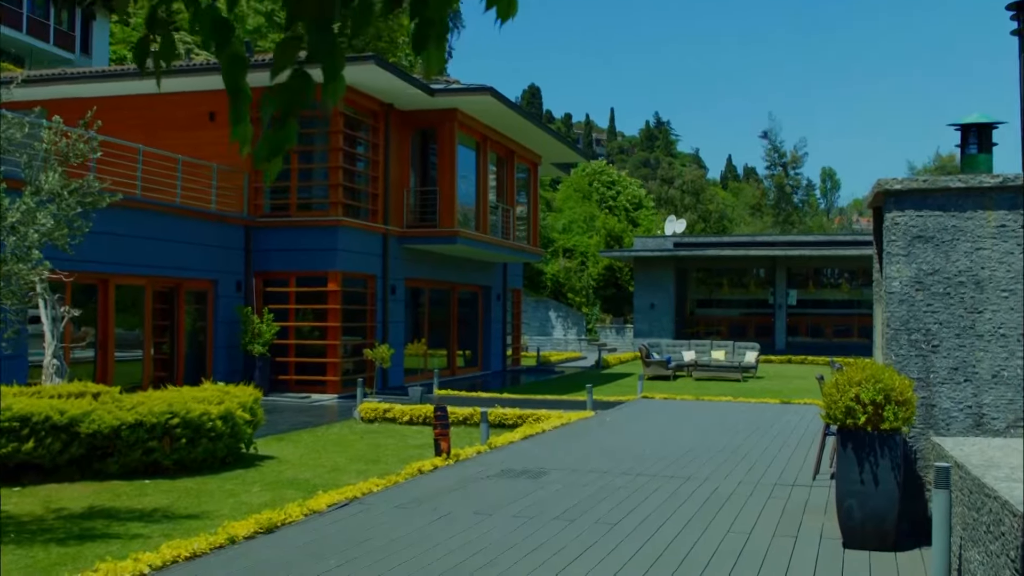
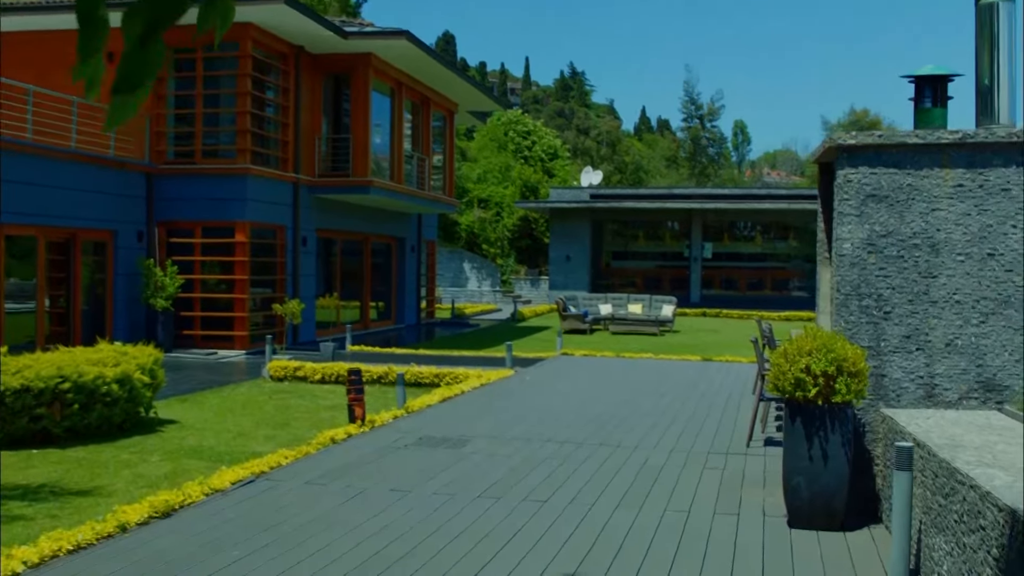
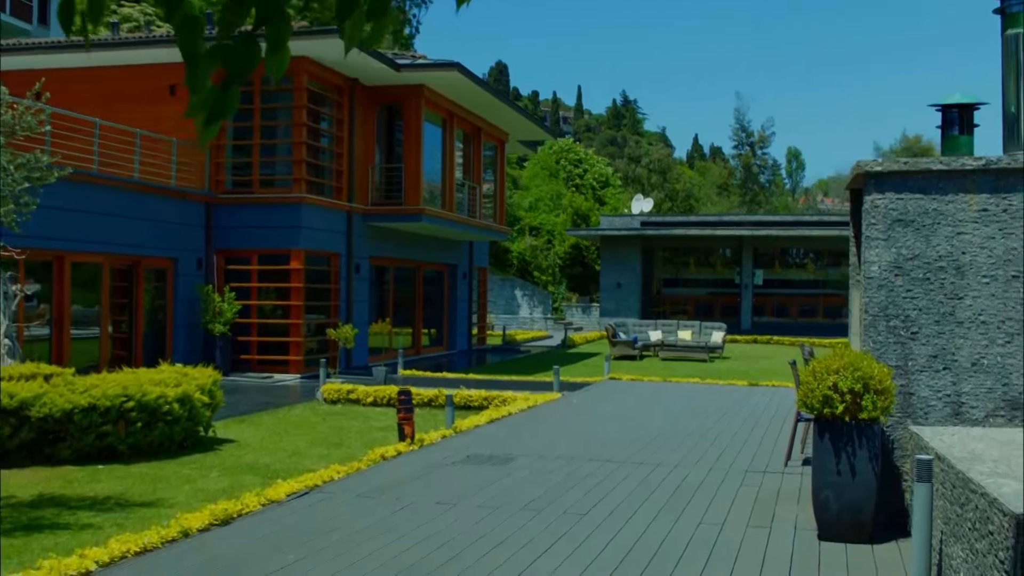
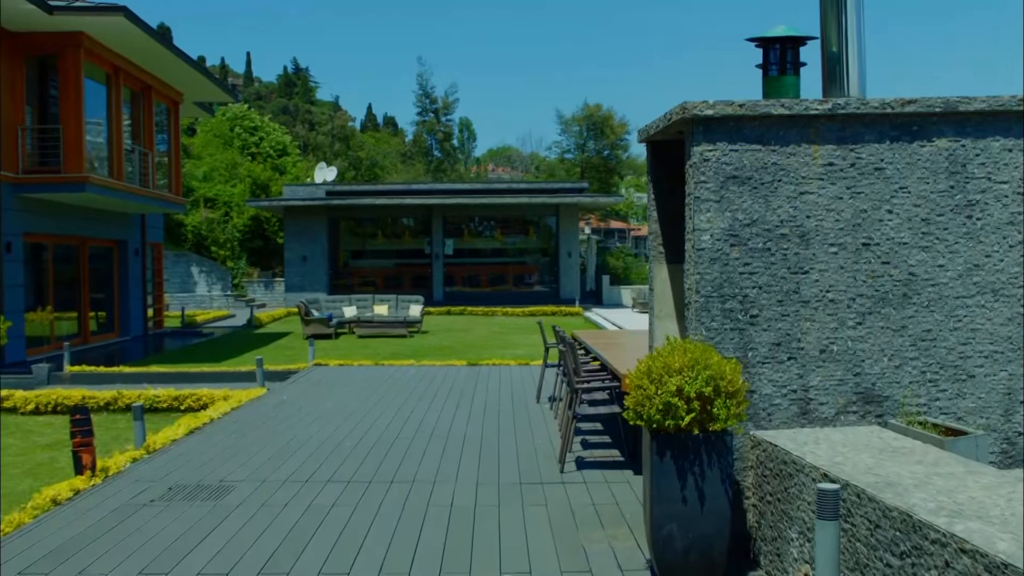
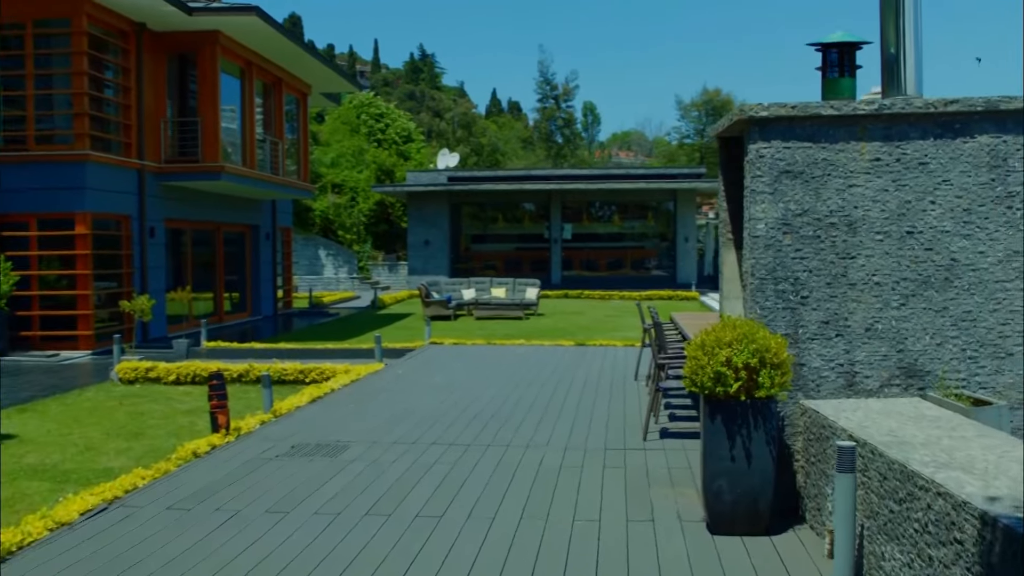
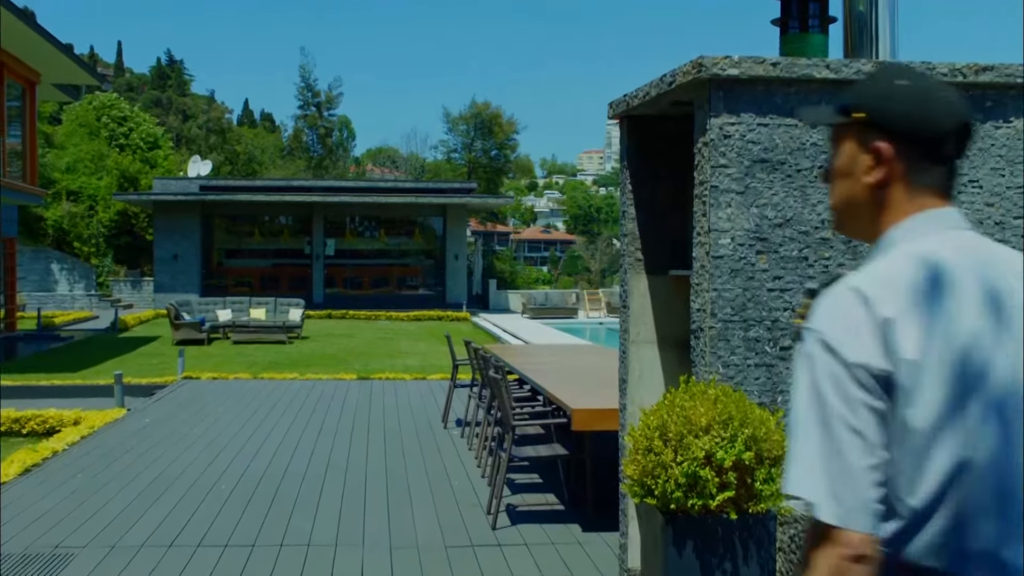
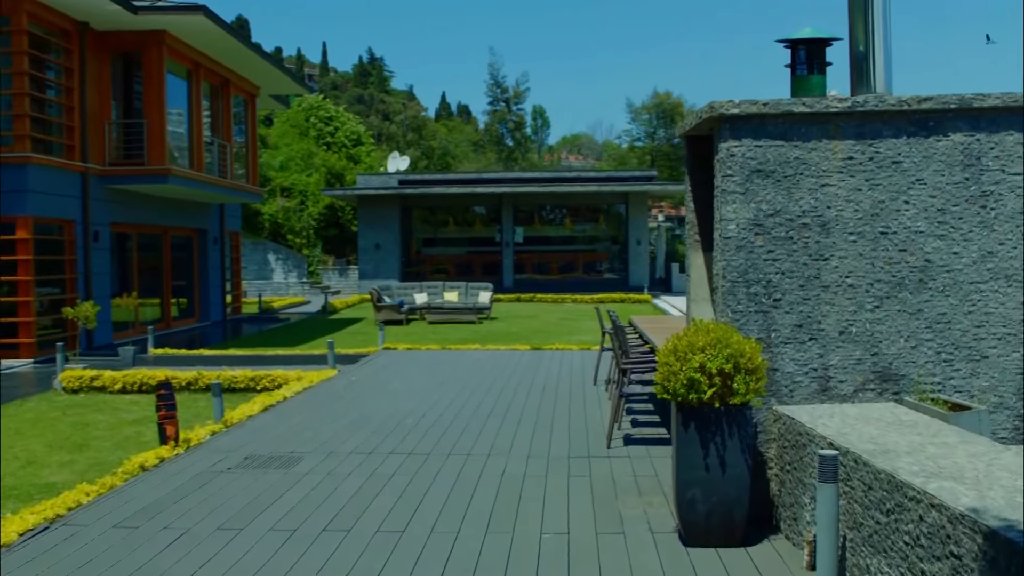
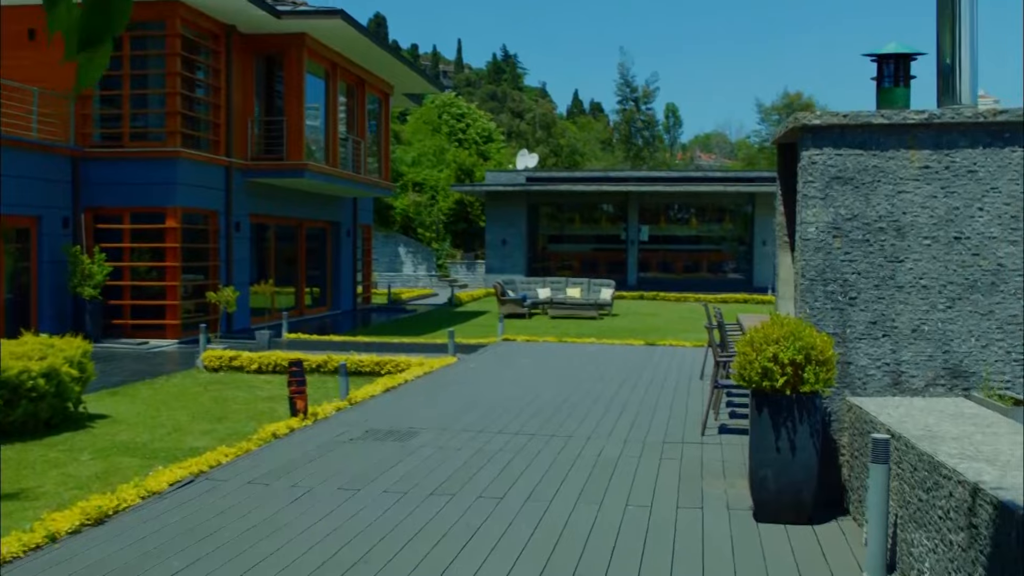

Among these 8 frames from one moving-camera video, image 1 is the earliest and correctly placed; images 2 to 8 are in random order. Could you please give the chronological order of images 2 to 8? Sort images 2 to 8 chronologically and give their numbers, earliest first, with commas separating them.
3, 2, 8, 5, 7, 4, 6
